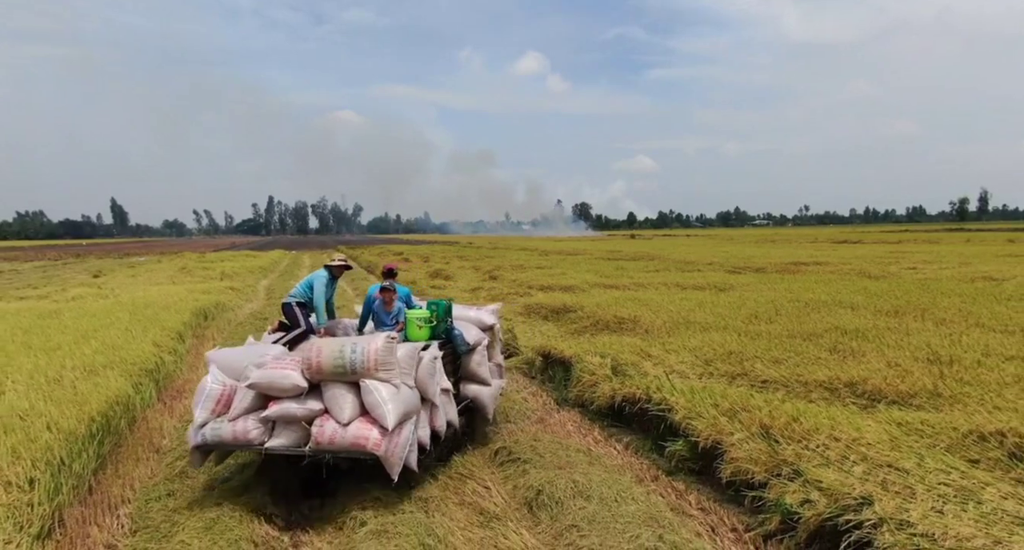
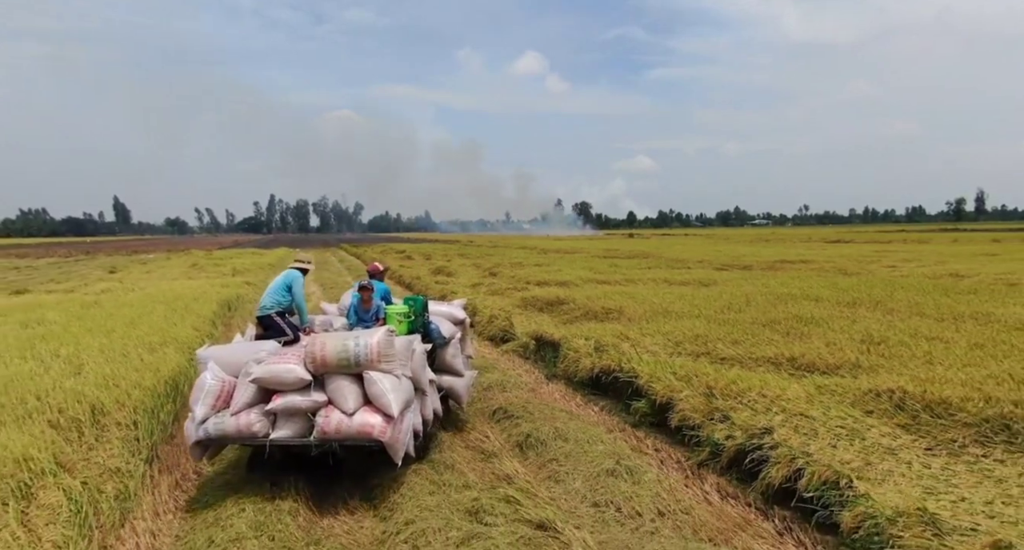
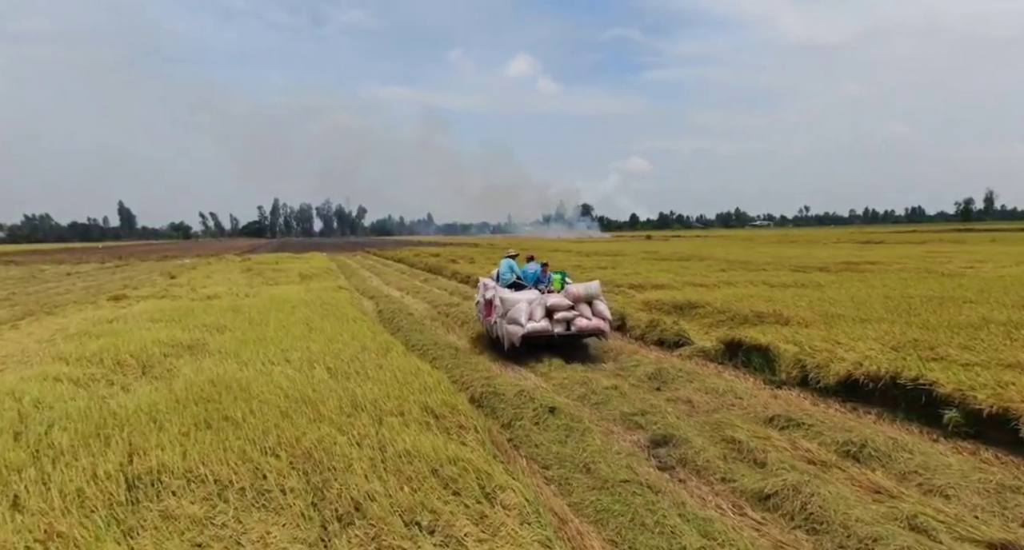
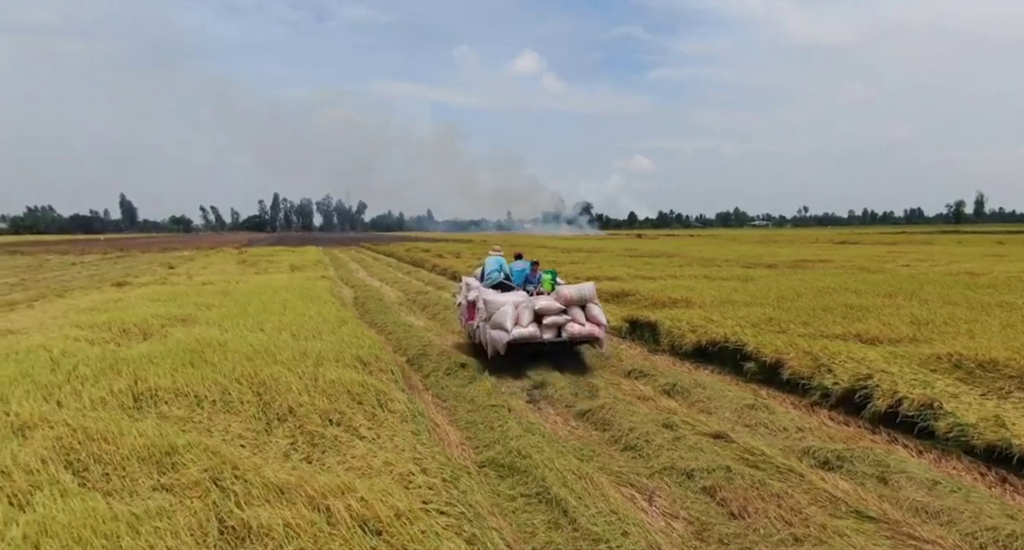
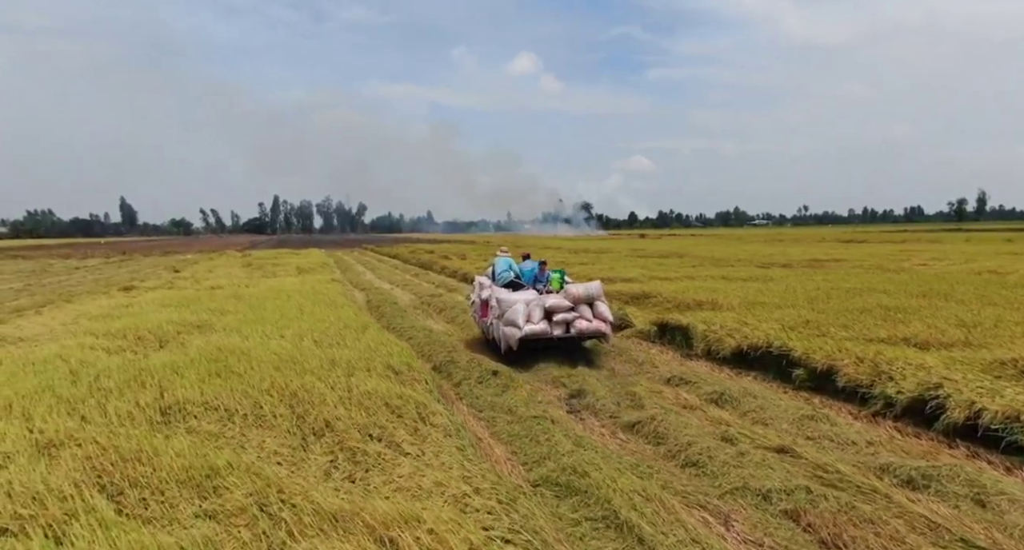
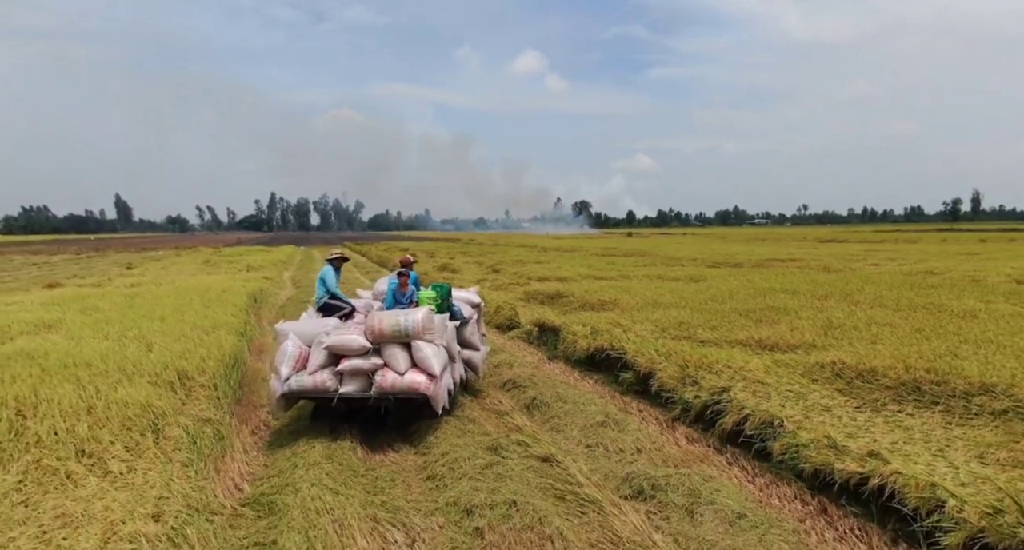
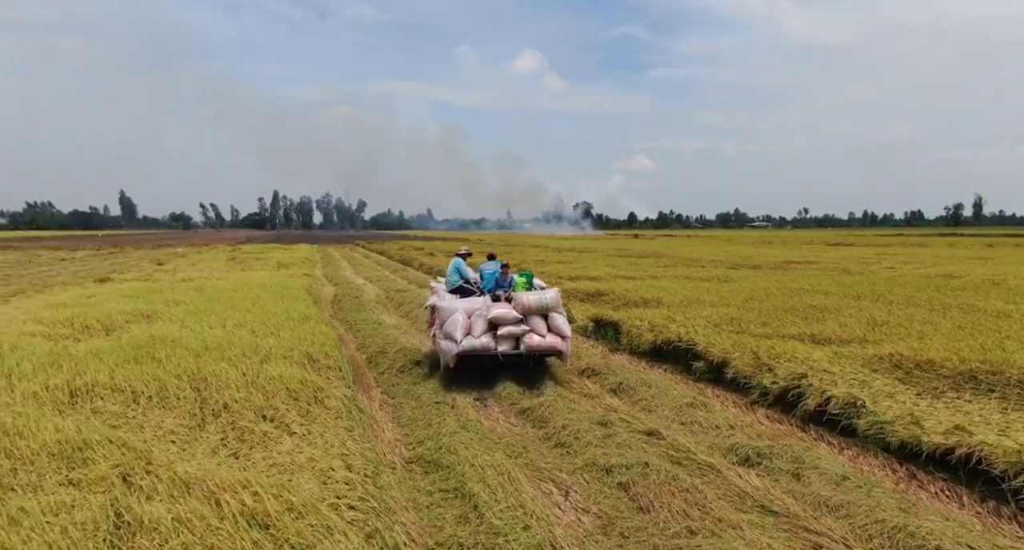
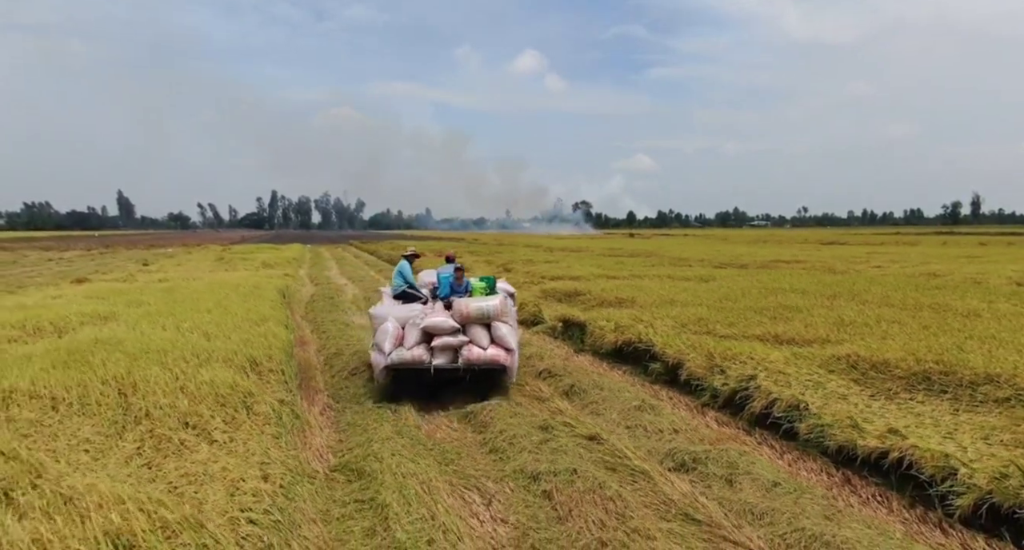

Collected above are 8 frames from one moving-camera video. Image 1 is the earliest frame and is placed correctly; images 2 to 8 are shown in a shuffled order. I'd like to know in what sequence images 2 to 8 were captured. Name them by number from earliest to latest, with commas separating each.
2, 6, 8, 7, 4, 5, 3
